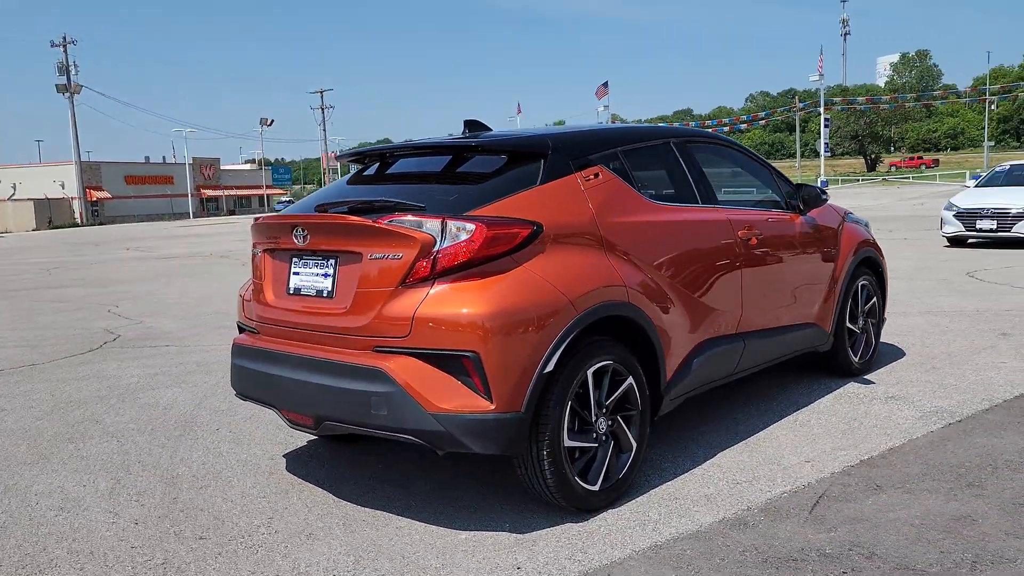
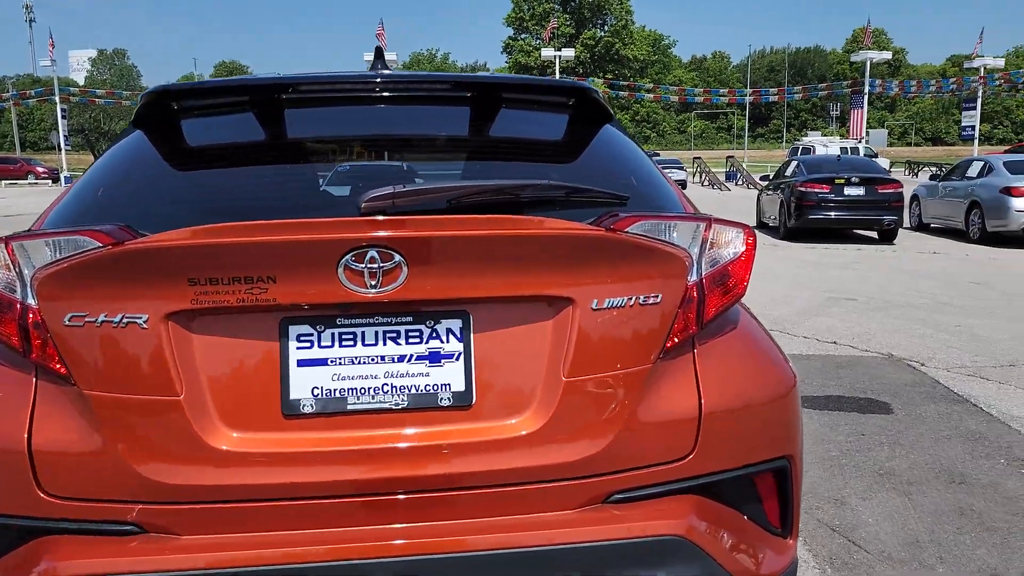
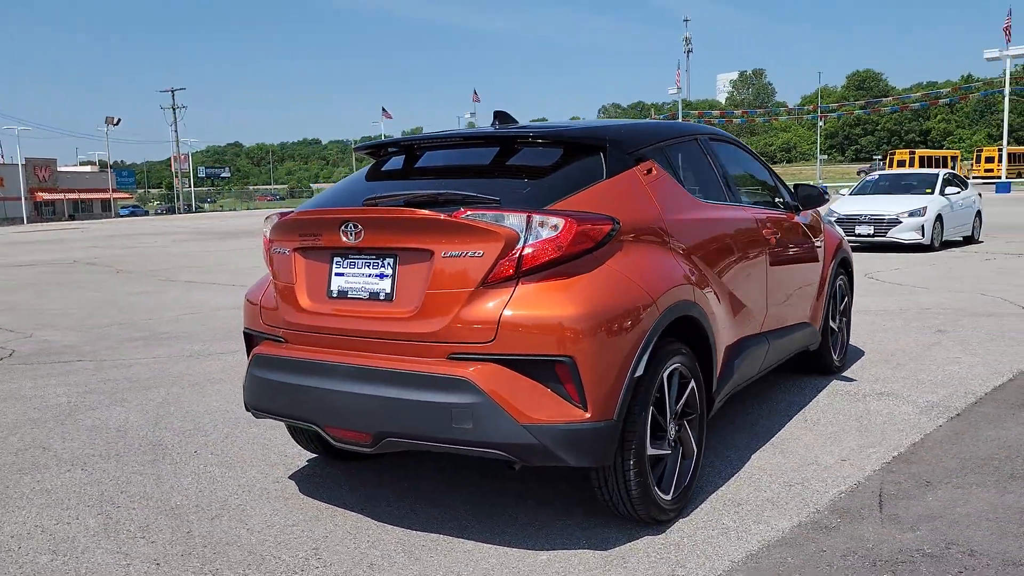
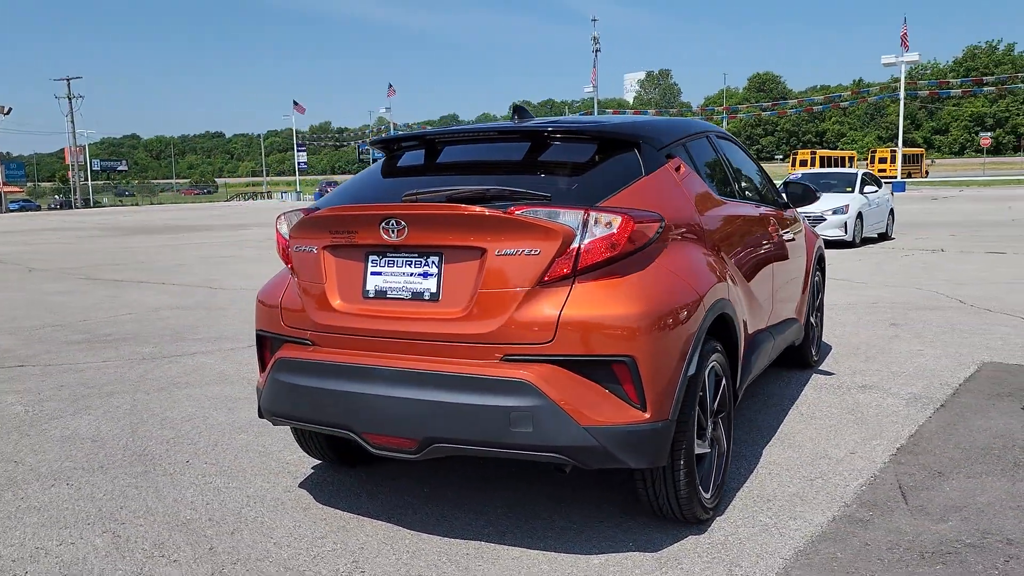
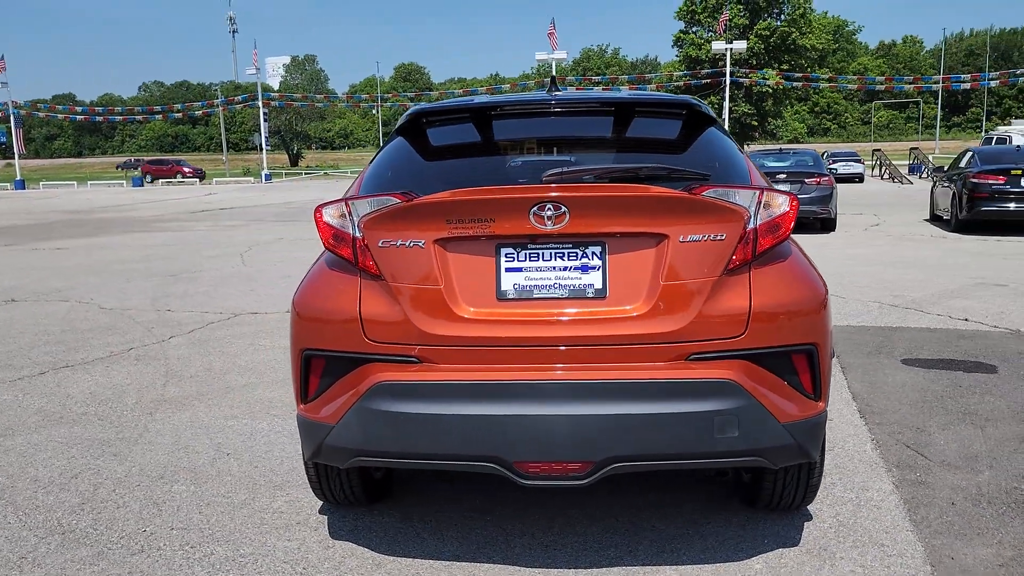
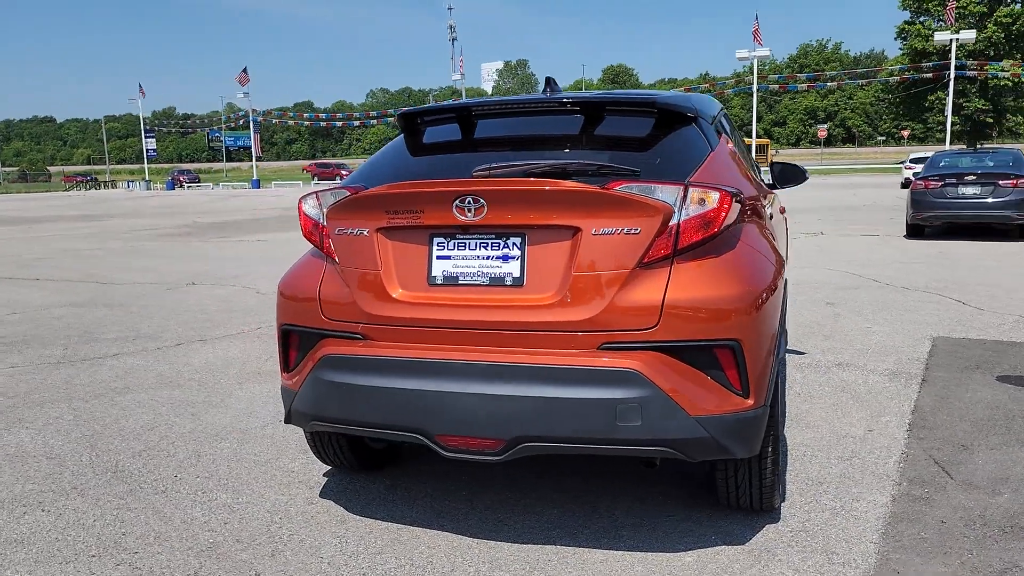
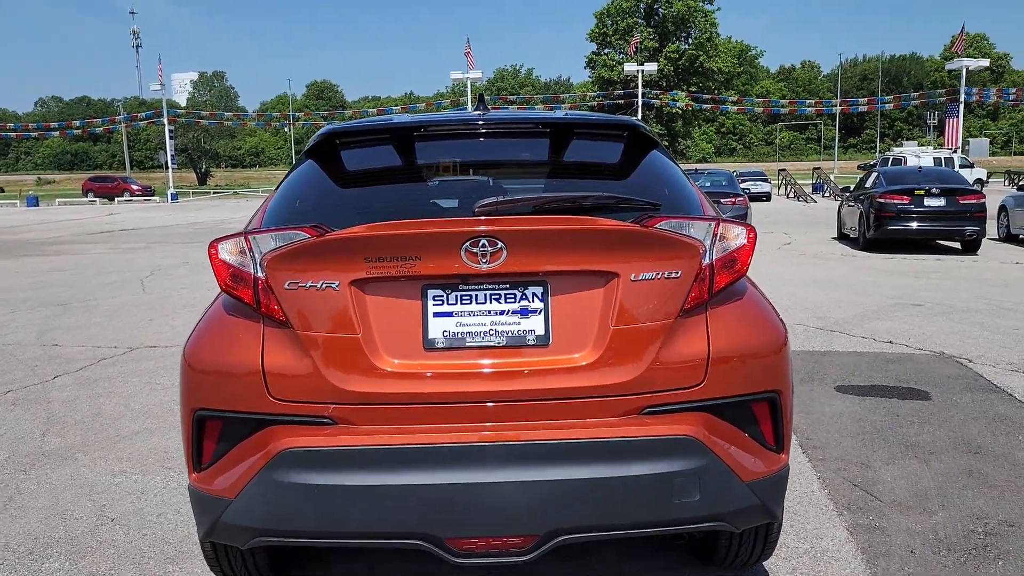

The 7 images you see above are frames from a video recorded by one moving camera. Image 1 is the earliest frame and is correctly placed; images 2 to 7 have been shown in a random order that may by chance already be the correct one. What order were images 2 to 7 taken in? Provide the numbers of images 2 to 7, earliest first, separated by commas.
3, 4, 6, 5, 7, 2
